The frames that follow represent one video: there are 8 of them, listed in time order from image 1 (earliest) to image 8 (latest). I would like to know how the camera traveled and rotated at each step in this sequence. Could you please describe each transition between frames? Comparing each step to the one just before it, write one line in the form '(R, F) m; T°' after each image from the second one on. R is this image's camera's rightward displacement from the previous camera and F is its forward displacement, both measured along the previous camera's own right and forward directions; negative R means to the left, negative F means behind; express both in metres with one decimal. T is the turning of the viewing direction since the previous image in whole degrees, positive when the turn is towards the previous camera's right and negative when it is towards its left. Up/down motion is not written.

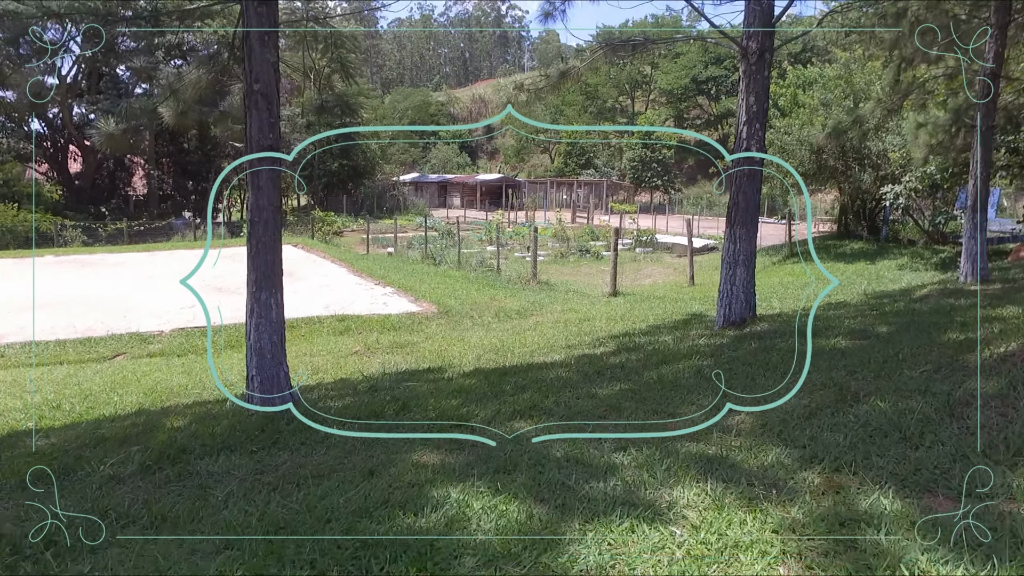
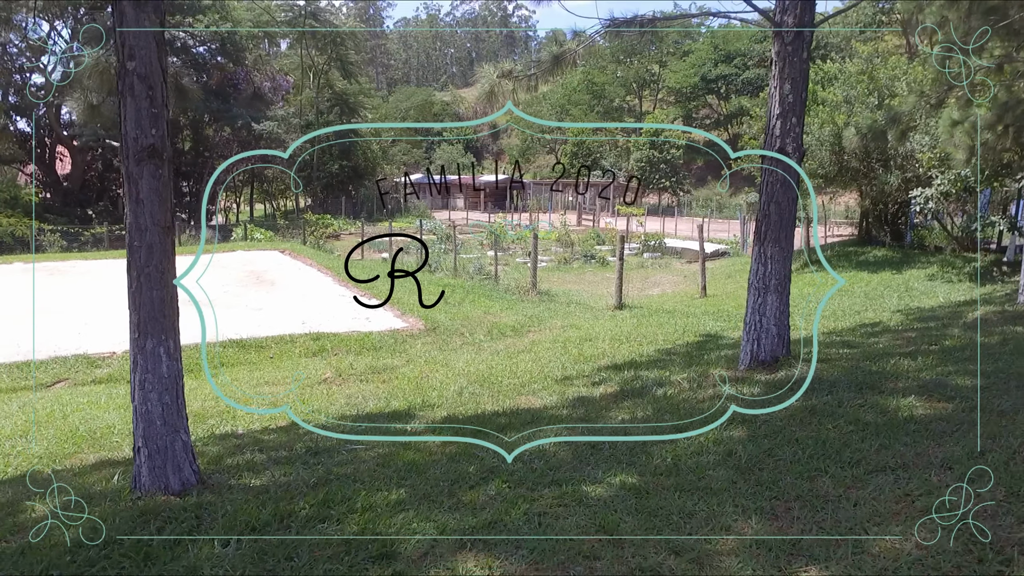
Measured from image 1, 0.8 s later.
(+0.1, +0.8) m; -1°
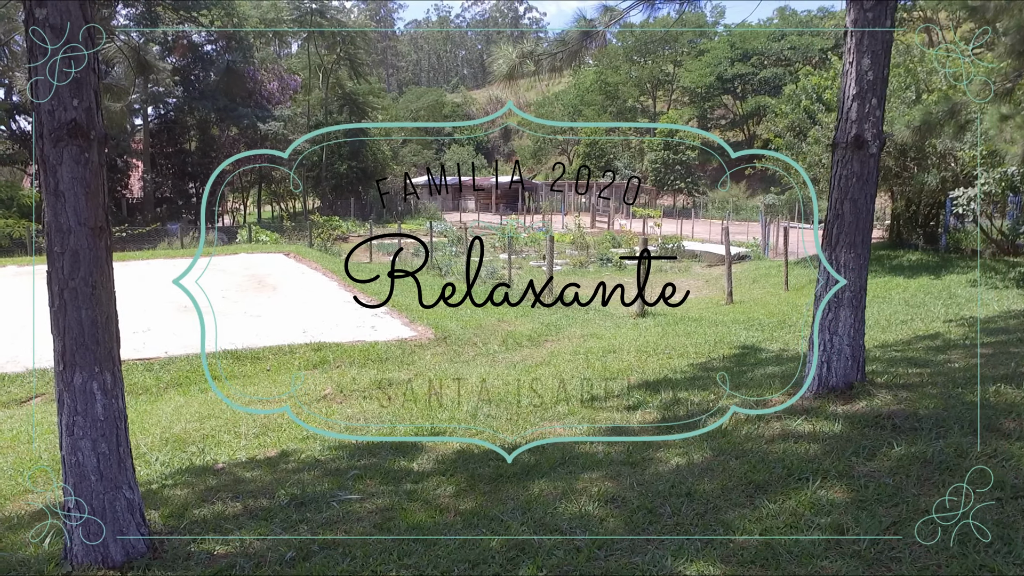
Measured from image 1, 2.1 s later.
(-0.1, +0.5) m; -1°
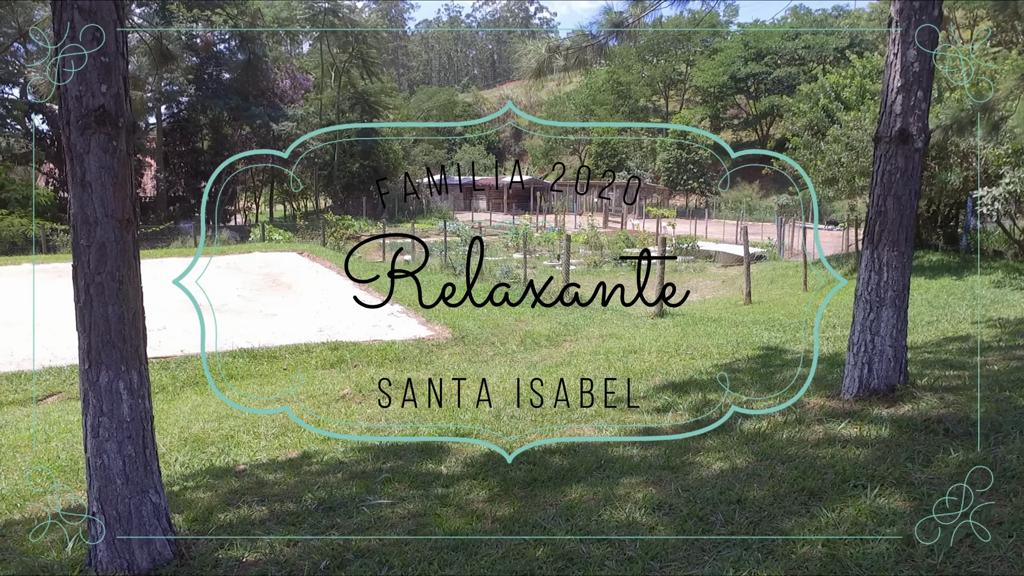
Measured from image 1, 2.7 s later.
(-0.1, +0.1) m; -1°
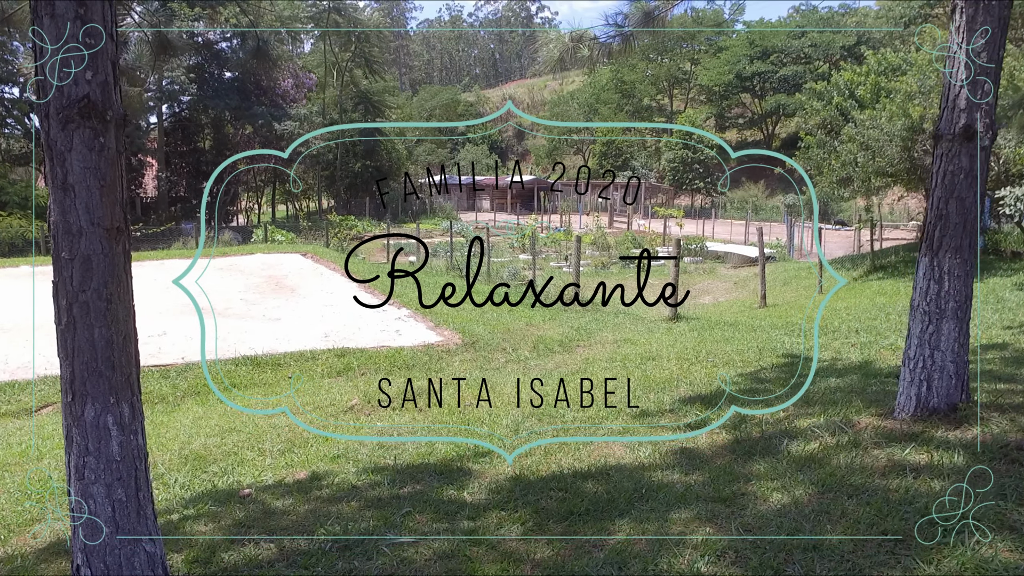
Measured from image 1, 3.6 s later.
(-0.1, +0.2) m; 0°
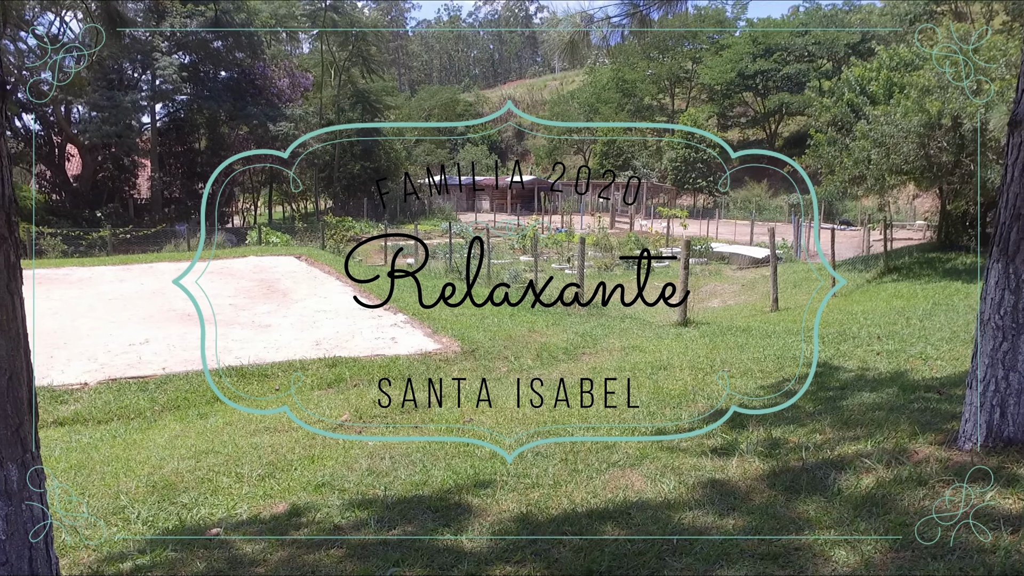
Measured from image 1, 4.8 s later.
(0.0, +0.4) m; 0°
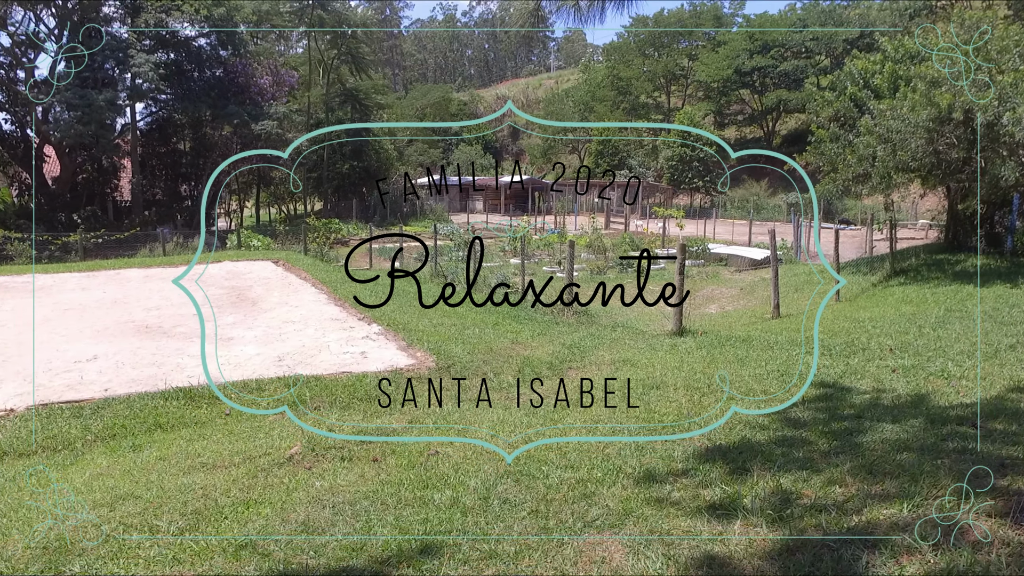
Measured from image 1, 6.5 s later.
(+0.2, +0.5) m; 0°
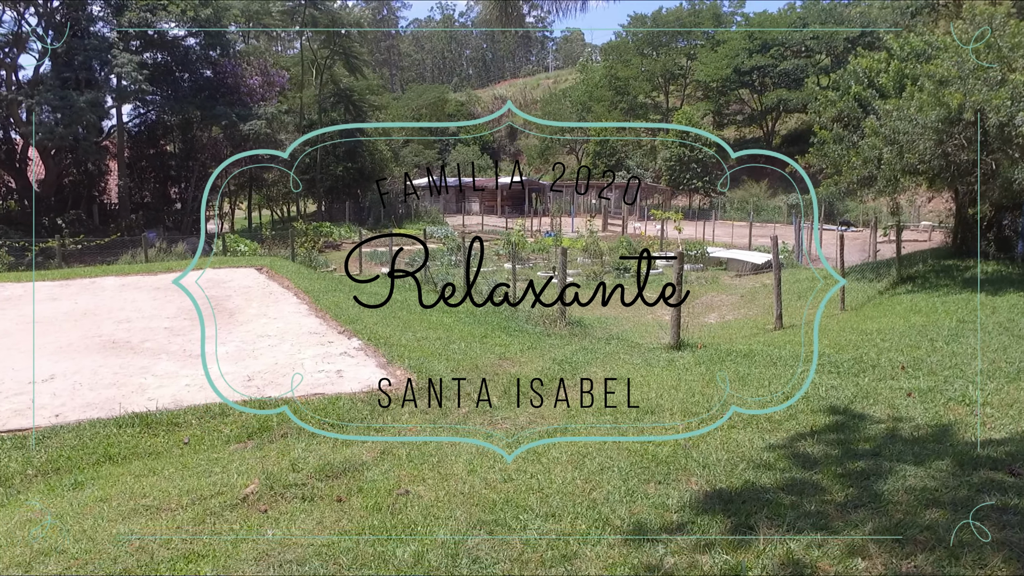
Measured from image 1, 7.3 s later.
(+0.1, +0.4) m; 0°
